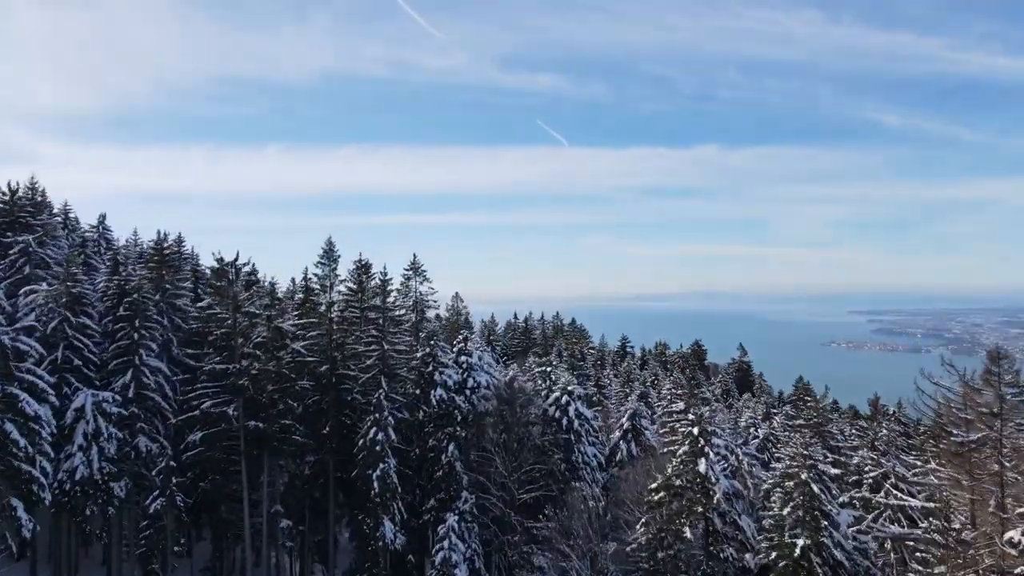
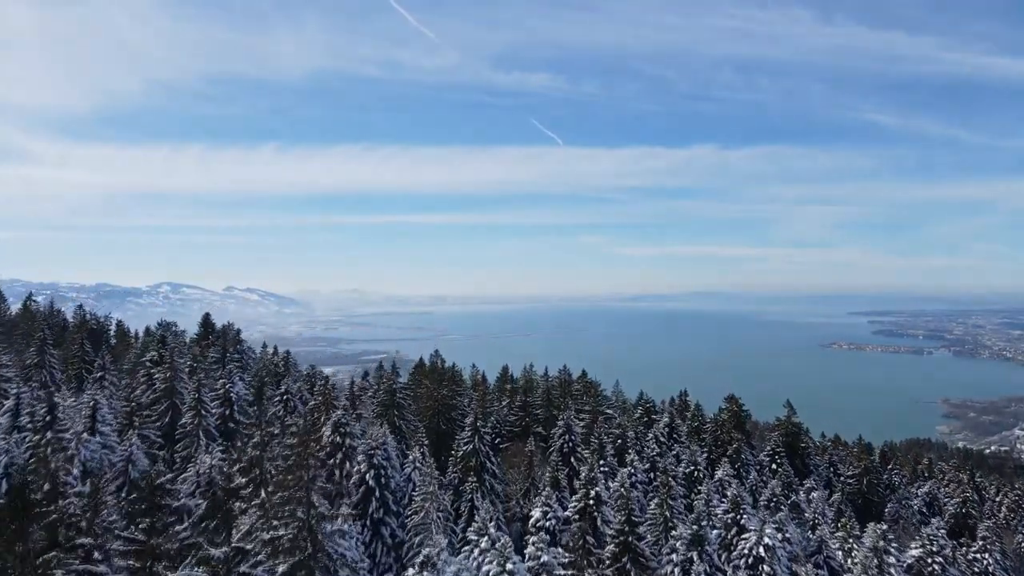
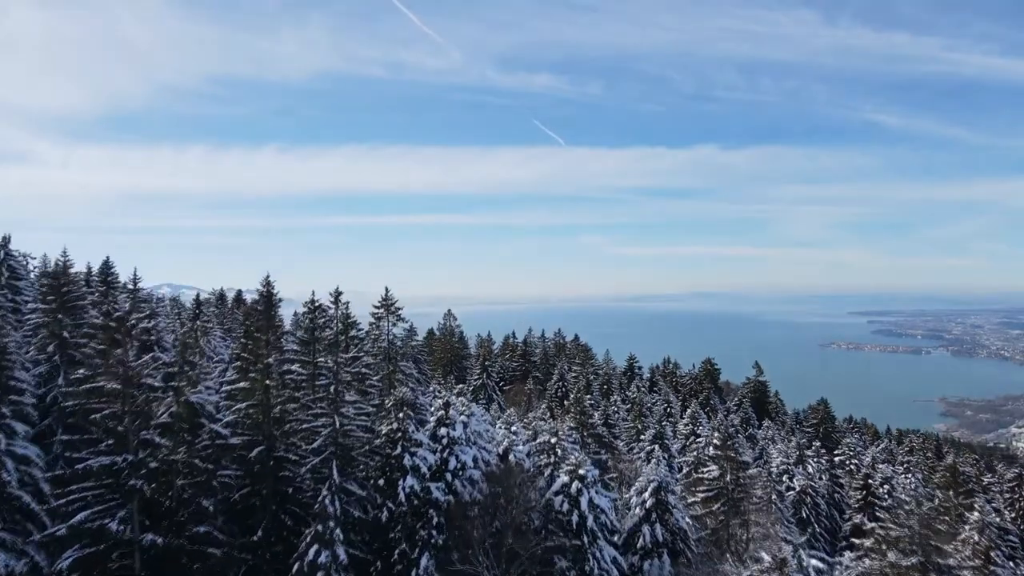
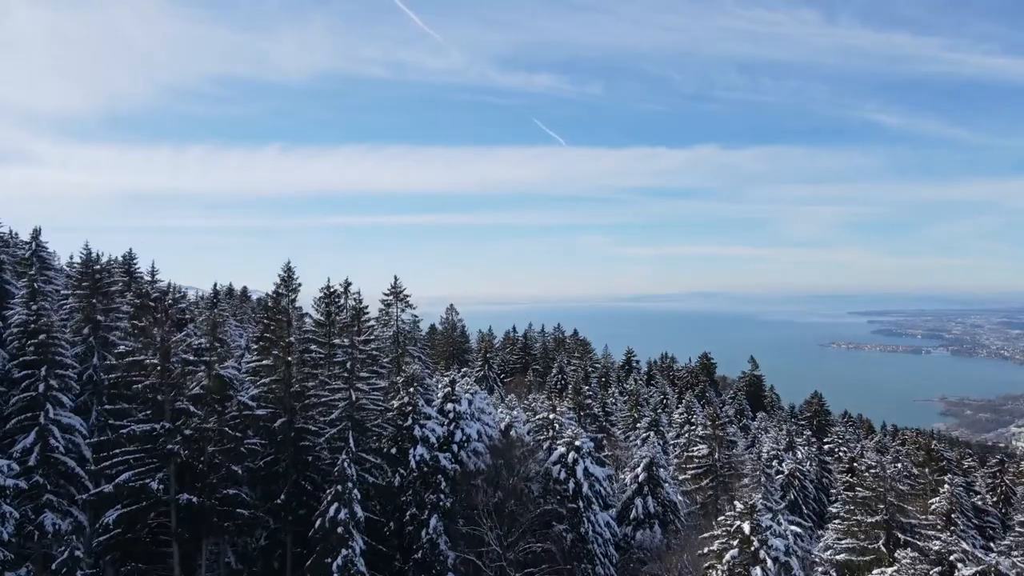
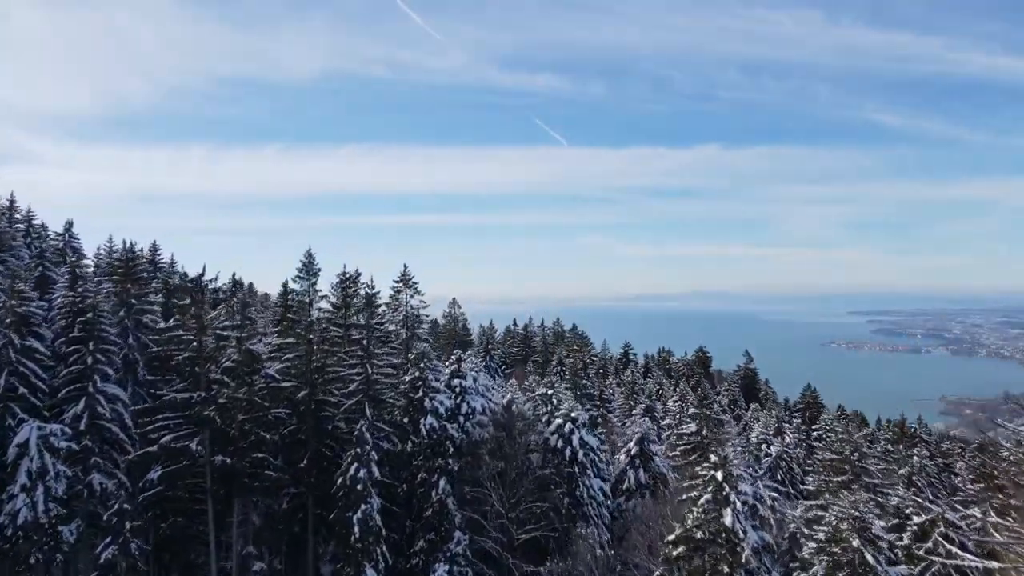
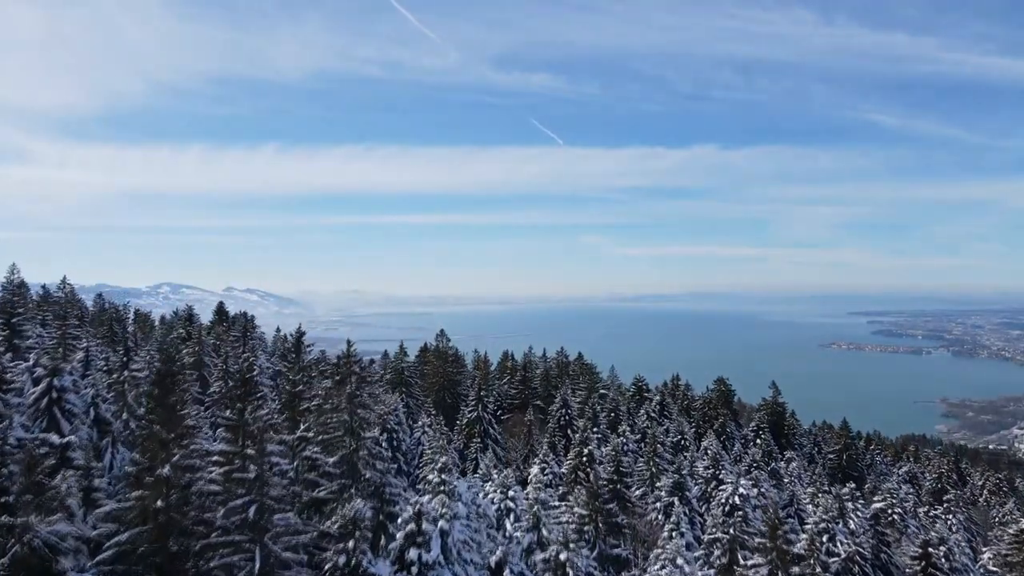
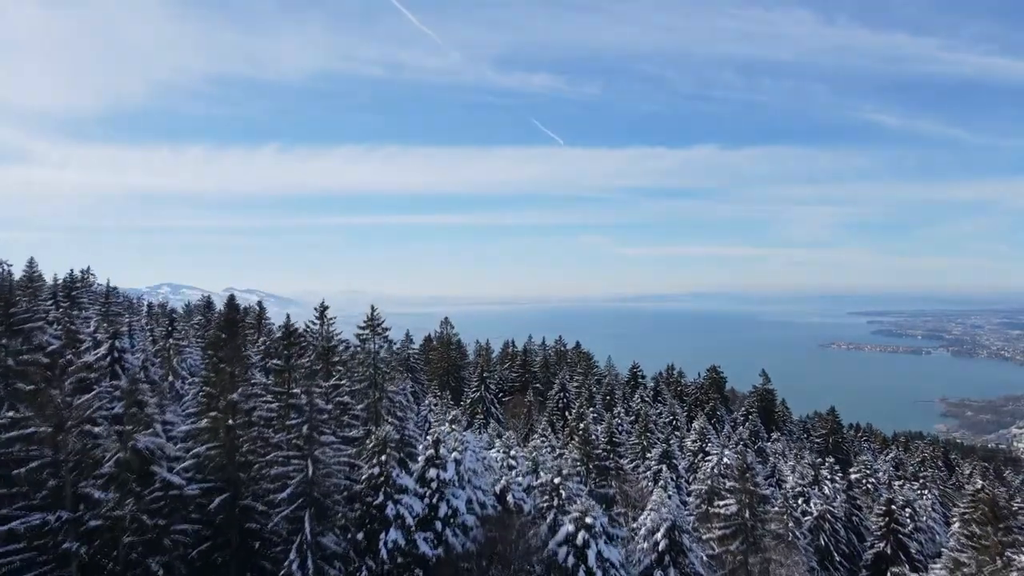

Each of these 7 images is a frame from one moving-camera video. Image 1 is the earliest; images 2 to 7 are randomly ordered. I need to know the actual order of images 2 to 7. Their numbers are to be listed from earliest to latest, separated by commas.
5, 4, 3, 7, 6, 2
